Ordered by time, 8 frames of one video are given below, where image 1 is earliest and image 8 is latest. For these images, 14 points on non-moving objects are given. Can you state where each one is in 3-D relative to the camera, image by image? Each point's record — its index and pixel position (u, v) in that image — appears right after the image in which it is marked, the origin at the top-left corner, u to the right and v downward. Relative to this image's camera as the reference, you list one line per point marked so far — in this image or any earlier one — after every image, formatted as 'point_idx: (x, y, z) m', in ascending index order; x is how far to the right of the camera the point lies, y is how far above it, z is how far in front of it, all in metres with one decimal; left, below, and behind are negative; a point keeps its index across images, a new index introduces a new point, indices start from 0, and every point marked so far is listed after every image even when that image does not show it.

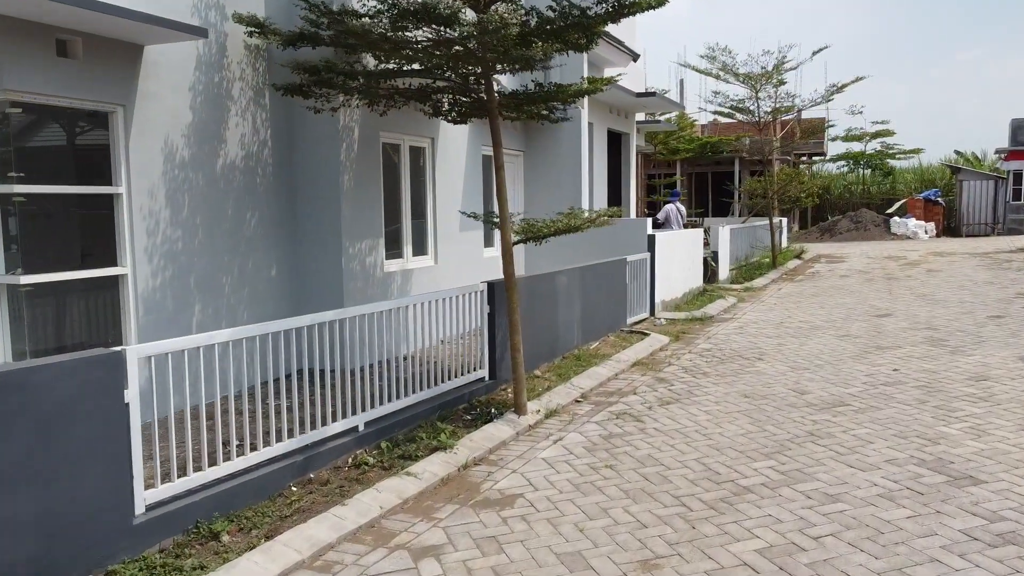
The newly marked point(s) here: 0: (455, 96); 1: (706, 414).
0: (-0.5, +1.6, +6.9) m
1: (+1.6, -1.0, +6.7) m
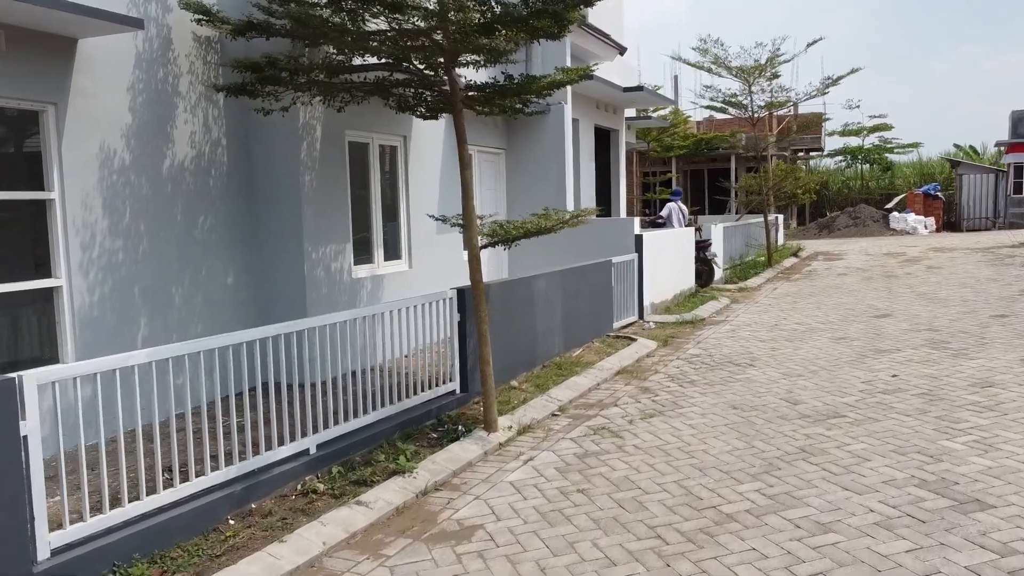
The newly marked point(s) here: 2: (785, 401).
0: (-0.8, +1.6, +6.5) m
1: (+1.4, -1.1, +6.2) m
2: (+2.3, -0.9, +6.8) m
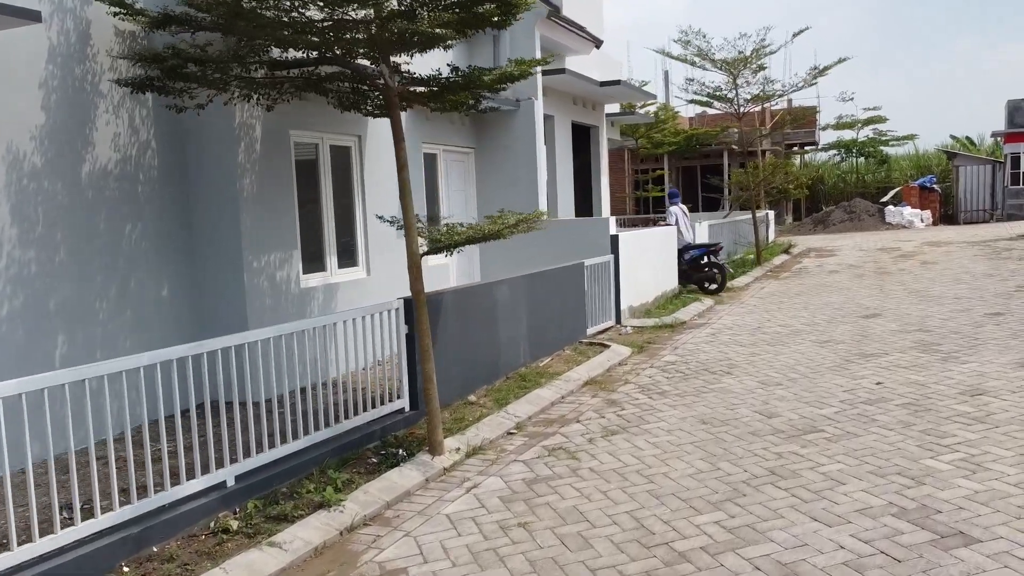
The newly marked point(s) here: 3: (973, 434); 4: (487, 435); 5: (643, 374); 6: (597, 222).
0: (-1.2, +1.5, +6.0) m
1: (+1.0, -1.1, +5.7) m
2: (+1.9, -1.0, +6.3) m
3: (+3.0, -1.0, +5.3) m
4: (-0.2, -1.1, +6.1) m
5: (+1.3, -0.8, +7.9) m
6: (+1.1, +0.9, +10.4) m
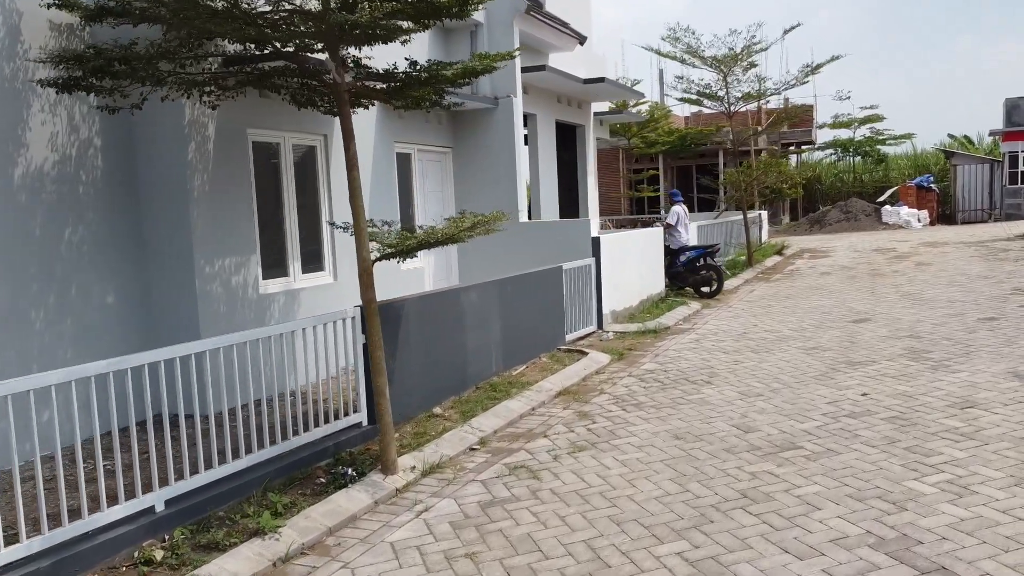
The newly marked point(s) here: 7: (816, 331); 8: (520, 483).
0: (-1.5, +1.4, +5.6) m
1: (+0.7, -1.2, +5.3) m
2: (+1.6, -1.0, +5.9) m
3: (+2.8, -1.0, +5.0) m
4: (-0.5, -1.2, +5.7) m
5: (+1.0, -0.9, +7.6) m
6: (+0.8, +0.8, +10.0) m
7: (+3.5, -0.5, +9.3) m
8: (+0.1, -1.2, +5.1) m
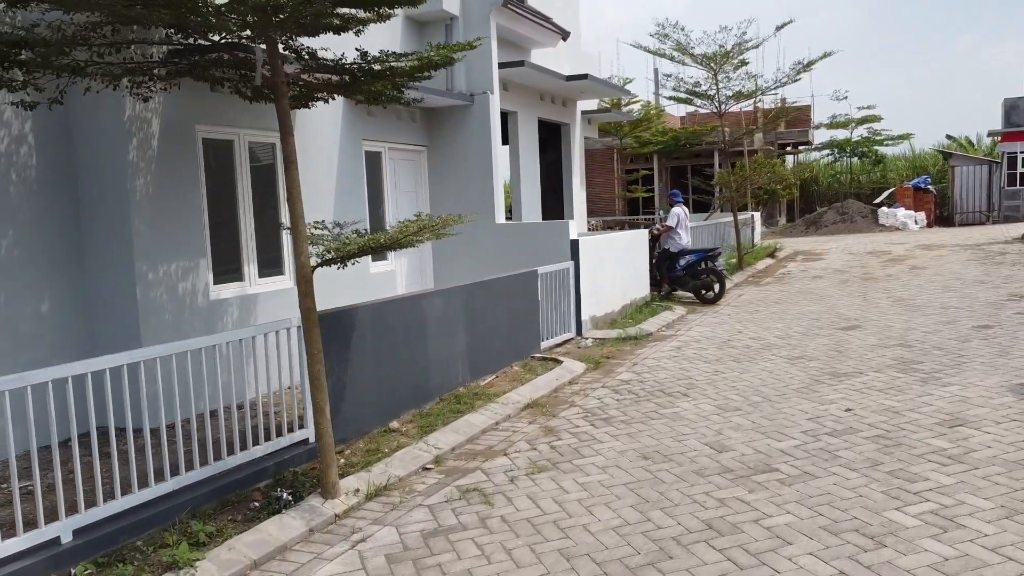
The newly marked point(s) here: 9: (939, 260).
0: (-1.8, +1.4, +5.2) m
1: (+0.4, -1.2, +4.9) m
2: (+1.3, -1.1, +5.5) m
3: (+2.5, -1.1, +4.6) m
4: (-0.8, -1.2, +5.3) m
5: (+0.7, -0.9, +7.2) m
6: (+0.5, +0.8, +9.6) m
7: (+3.2, -0.6, +8.9) m
8: (-0.2, -1.3, +4.7) m
9: (+8.2, +0.5, +15.5) m
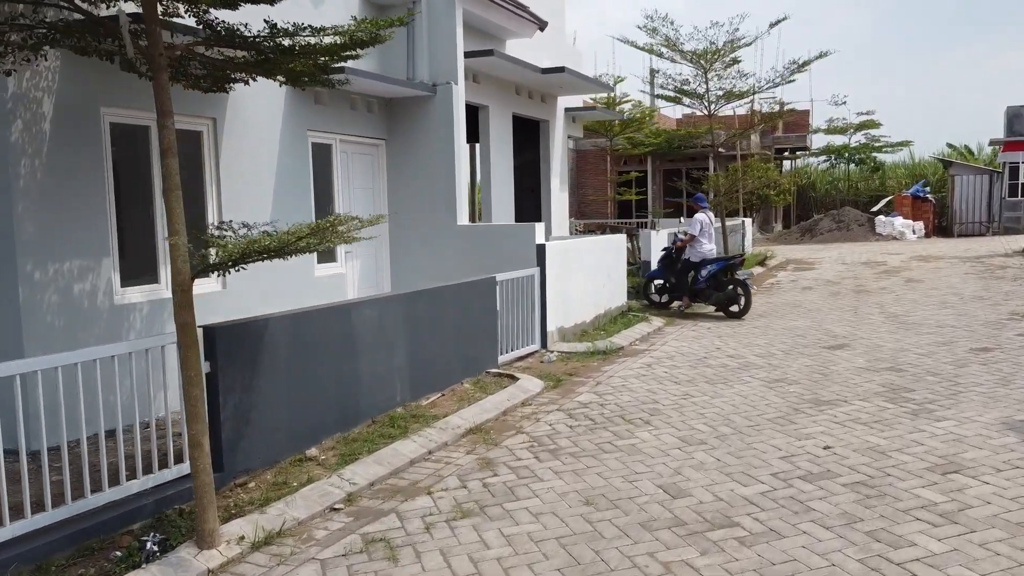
0: (-2.2, +1.4, +4.4) m
1: (0.0, -1.3, +4.2) m
2: (+0.9, -1.2, +4.7) m
3: (+2.0, -1.2, +3.8) m
4: (-1.2, -1.3, +4.6) m
5: (+0.3, -1.0, +6.4) m
6: (+0.1, +0.7, +8.9) m
7: (+2.8, -0.7, +8.2) m
8: (-0.7, -1.4, +4.0) m
9: (+7.7, +0.3, +14.7) m
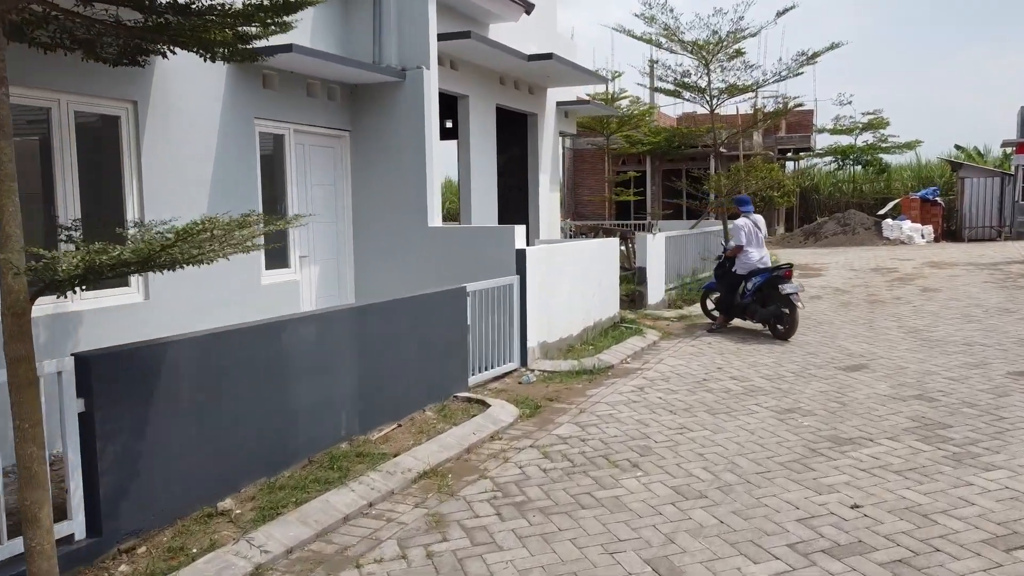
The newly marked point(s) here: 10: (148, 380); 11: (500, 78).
0: (-2.4, +1.3, +3.4) m
1: (-0.3, -1.4, +3.2) m
2: (+0.6, -1.3, +3.8) m
3: (+1.8, -1.3, +2.8) m
4: (-1.5, -1.4, +3.6) m
5: (0.0, -1.1, +5.4) m
6: (-0.1, +0.6, +7.9) m
7: (+2.5, -0.8, +7.2) m
8: (-0.9, -1.5, +3.0) m
9: (+7.5, +0.1, +13.7) m
10: (-1.9, -0.5, +4.2) m
11: (-0.1, +2.8, +10.9) m
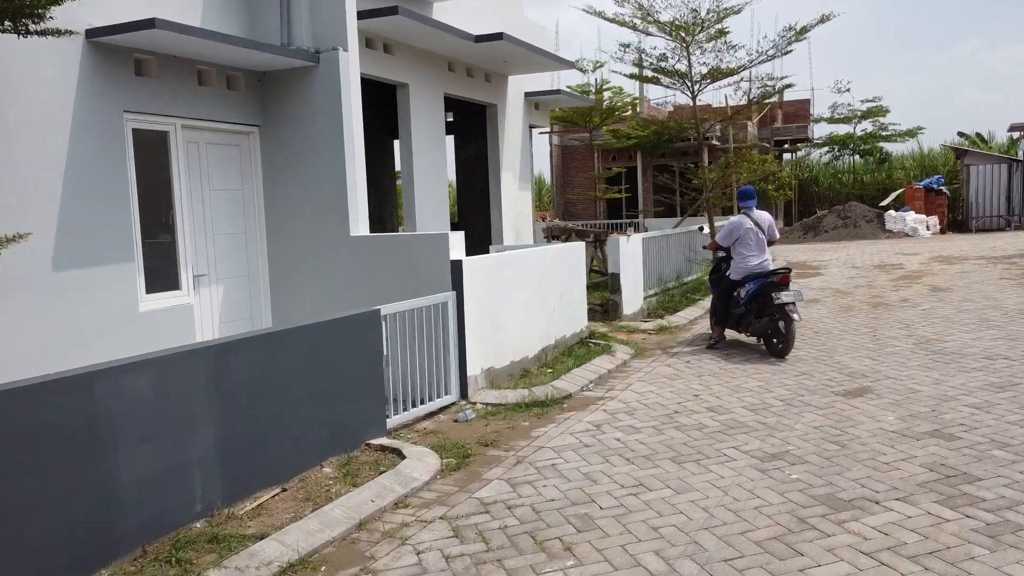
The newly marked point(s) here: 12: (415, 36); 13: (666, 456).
0: (-3.0, +1.1, +2.2) m
1: (-0.8, -1.6, +1.9) m
2: (+0.1, -1.4, +2.5) m
3: (+1.2, -1.4, +1.6) m
4: (-2.0, -1.6, +2.4) m
5: (-0.5, -1.3, +4.2) m
6: (-0.7, +0.4, +6.6) m
7: (+2.0, -0.9, +5.9) m
8: (-1.5, -1.6, +1.8) m
9: (+7.0, +0.2, +12.5) m
10: (-2.4, -0.7, +2.9) m
11: (-0.7, +2.7, +9.6) m
12: (-1.0, +2.6, +8.4) m
13: (+1.0, -1.1, +5.2) m
